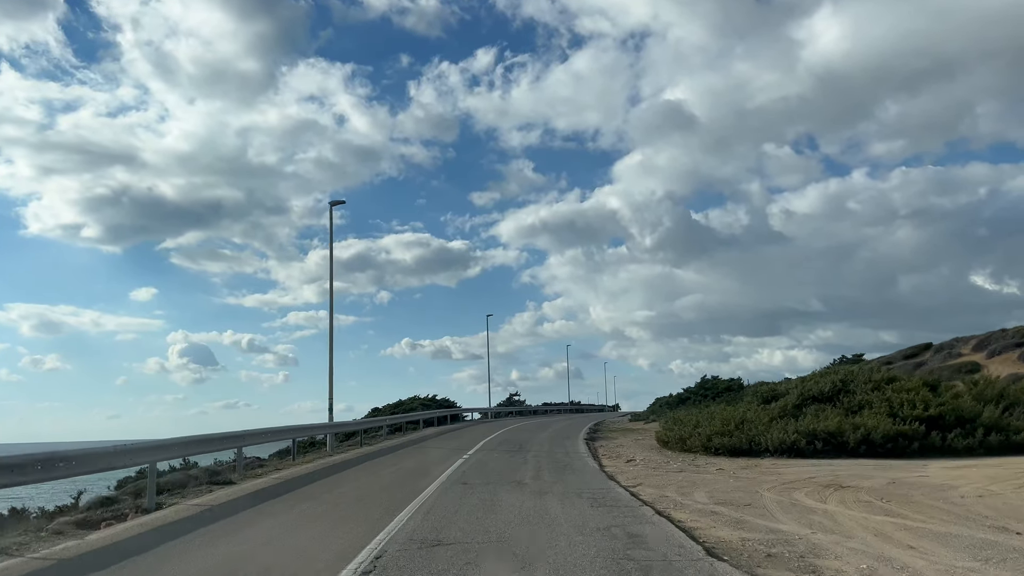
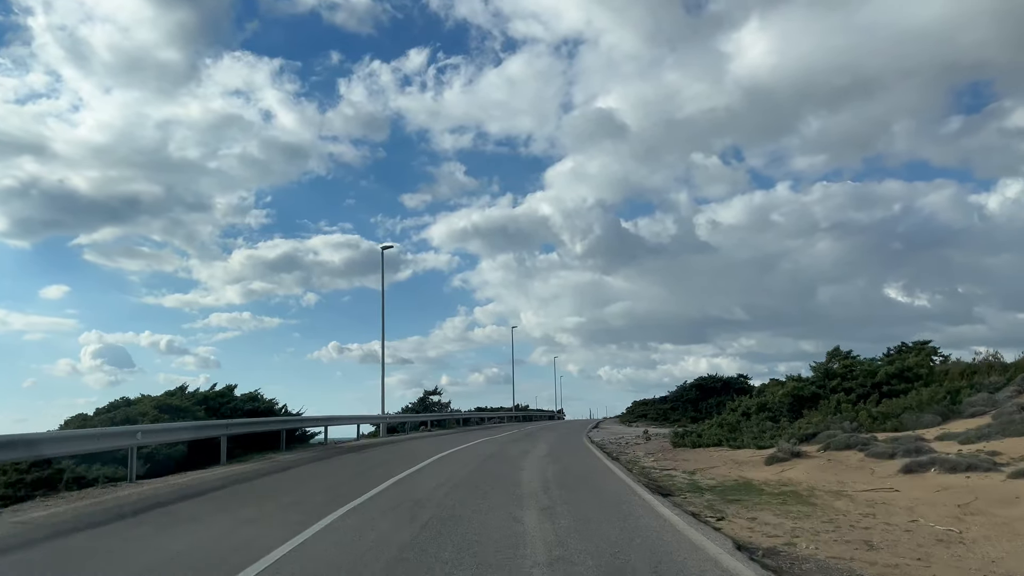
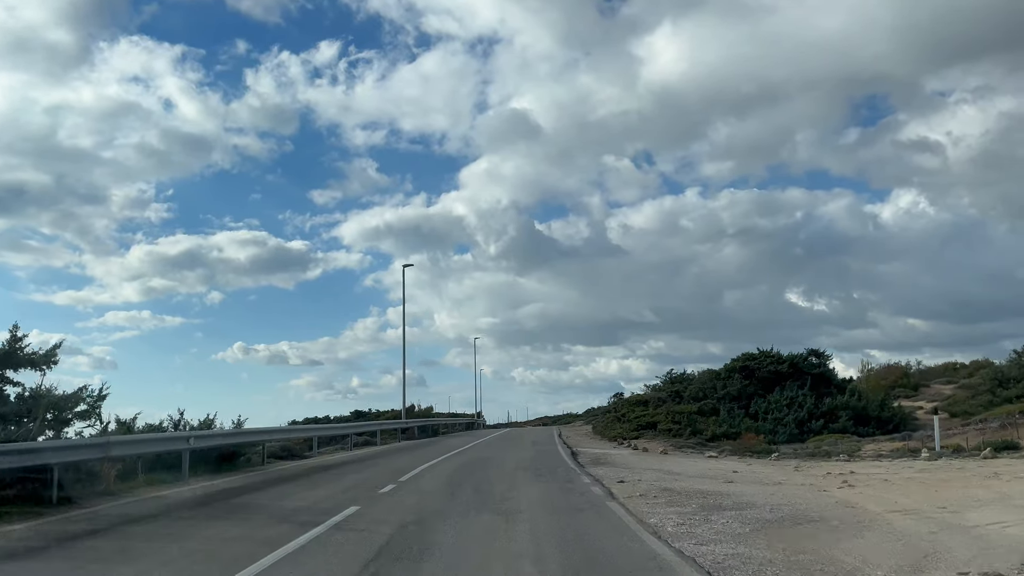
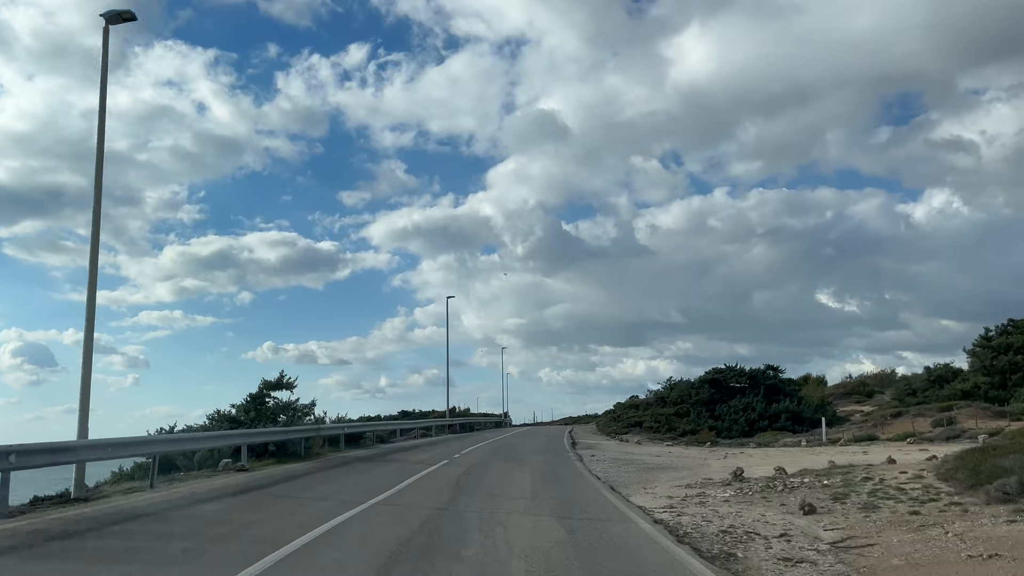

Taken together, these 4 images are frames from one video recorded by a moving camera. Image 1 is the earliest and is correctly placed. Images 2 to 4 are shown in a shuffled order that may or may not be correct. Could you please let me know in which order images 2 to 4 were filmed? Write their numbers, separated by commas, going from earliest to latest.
2, 4, 3
